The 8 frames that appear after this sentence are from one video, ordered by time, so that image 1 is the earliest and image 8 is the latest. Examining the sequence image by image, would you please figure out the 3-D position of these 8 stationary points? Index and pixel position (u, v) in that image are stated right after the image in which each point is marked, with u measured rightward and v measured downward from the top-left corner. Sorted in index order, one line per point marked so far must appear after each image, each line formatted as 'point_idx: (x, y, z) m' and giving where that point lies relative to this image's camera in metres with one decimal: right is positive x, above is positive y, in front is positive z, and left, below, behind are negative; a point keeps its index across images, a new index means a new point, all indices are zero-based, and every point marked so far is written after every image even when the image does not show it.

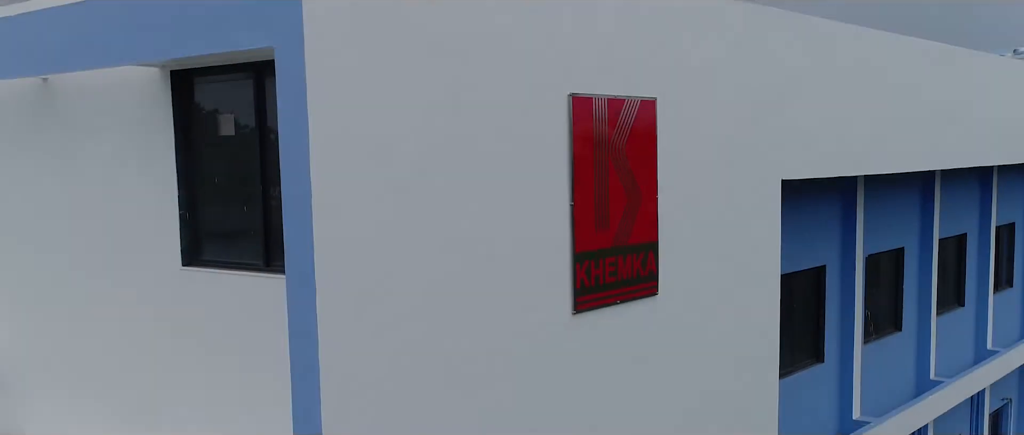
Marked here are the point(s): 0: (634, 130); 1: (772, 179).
0: (+0.5, +0.4, +5.7) m
1: (+1.2, +0.2, +6.7) m
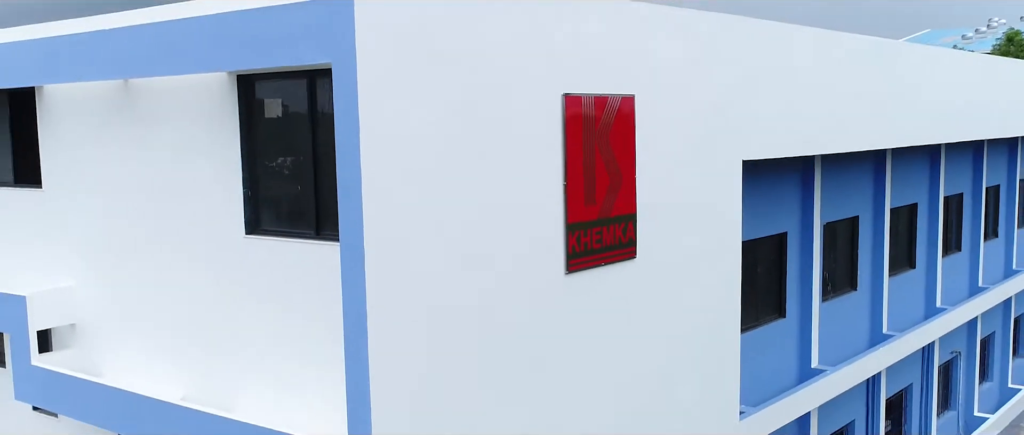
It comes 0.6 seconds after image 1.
0: (+0.5, +0.5, +6.8) m
1: (+1.2, +0.3, +7.9) m
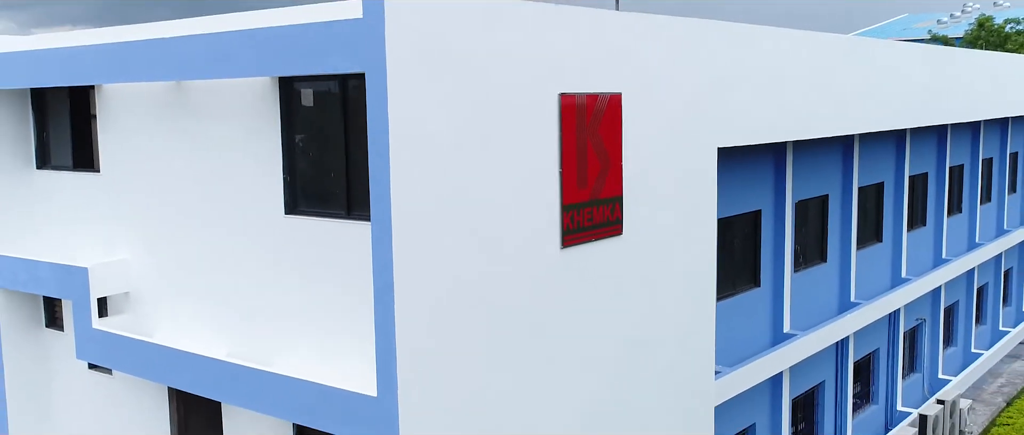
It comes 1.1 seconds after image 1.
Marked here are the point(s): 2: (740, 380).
0: (+0.5, +0.6, +7.8) m
1: (+1.2, +0.5, +8.9) m
2: (+1.7, -1.2, +9.9) m
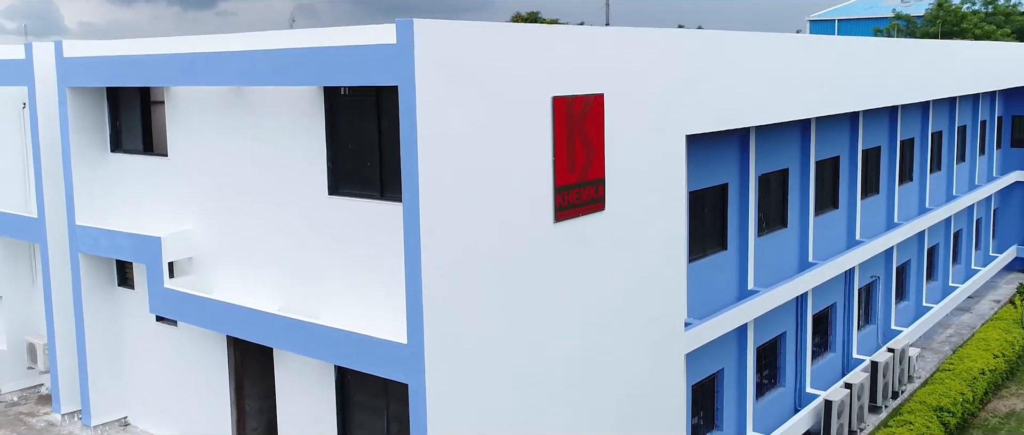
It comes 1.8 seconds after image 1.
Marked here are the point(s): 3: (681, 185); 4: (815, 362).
0: (+0.5, +0.7, +9.4) m
1: (+1.2, +0.6, +10.5) m
2: (+1.7, -1.0, +11.6) m
3: (+1.4, +0.3, +11.0) m
4: (+3.2, -1.5, +14.2) m
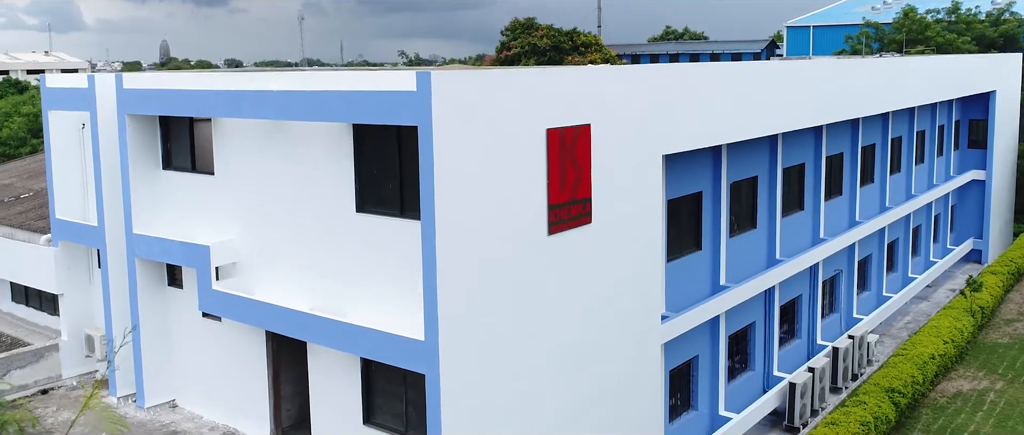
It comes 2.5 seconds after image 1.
0: (+0.5, +0.6, +11.0) m
1: (+1.2, +0.6, +12.1) m
2: (+1.7, -1.0, +13.2) m
3: (+1.4, +0.2, +12.6) m
4: (+3.2, -1.5, +15.8) m
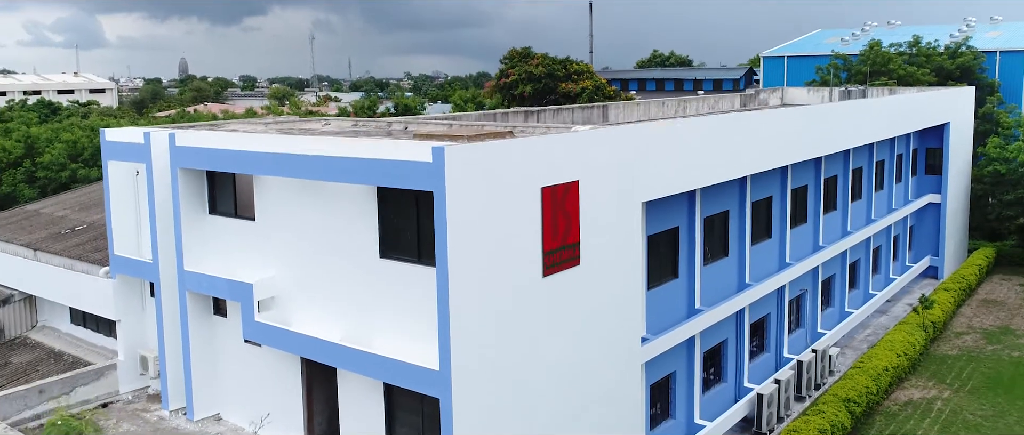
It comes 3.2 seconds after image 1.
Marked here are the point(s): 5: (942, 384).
0: (+0.5, +0.2, +12.9) m
1: (+1.2, +0.2, +14.0) m
2: (+1.7, -1.4, +15.1) m
3: (+1.4, -0.2, +14.5) m
4: (+3.2, -1.9, +17.8) m
5: (+5.8, -2.2, +18.2) m
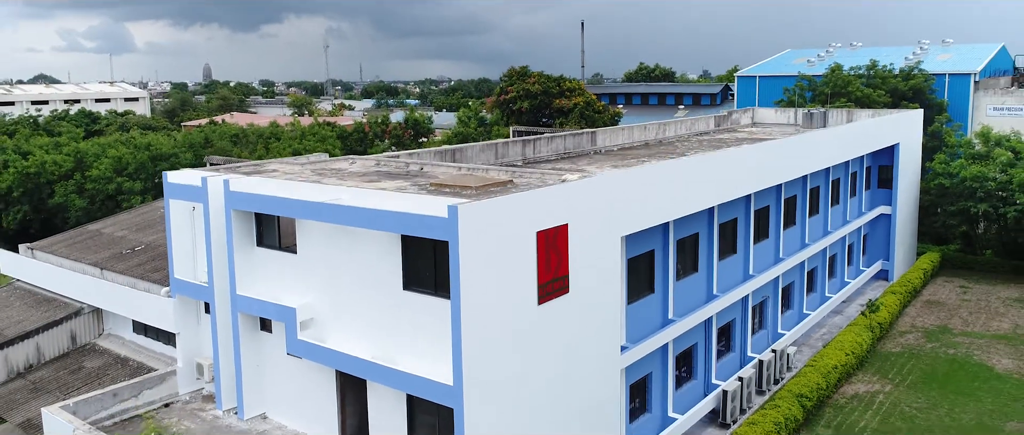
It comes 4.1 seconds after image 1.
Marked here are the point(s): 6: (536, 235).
0: (+0.5, -0.2, +15.5) m
1: (+1.2, -0.3, +16.6) m
2: (+1.6, -1.8, +17.8) m
3: (+1.4, -0.6, +17.1) m
4: (+3.2, -2.2, +20.5) m
5: (+5.8, -2.5, +20.9) m
6: (+0.3, -0.2, +15.1) m
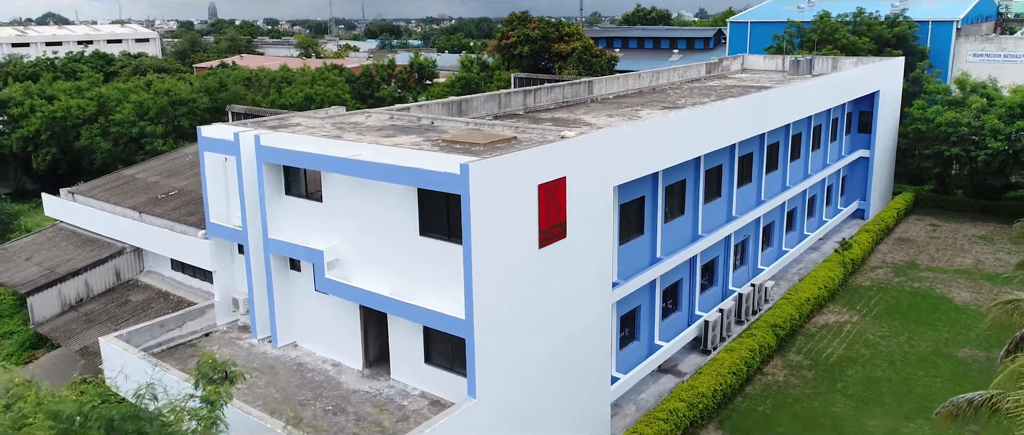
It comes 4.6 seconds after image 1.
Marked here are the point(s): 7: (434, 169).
0: (+0.6, +0.3, +17.4) m
1: (+1.2, +0.4, +18.5) m
2: (+1.7, -1.0, +19.8) m
3: (+1.4, +0.1, +19.0) m
4: (+3.2, -1.2, +22.5) m
5: (+5.8, -1.6, +23.0) m
6: (+0.4, +0.3, +17.0) m
7: (-0.9, +0.6, +16.2) m
